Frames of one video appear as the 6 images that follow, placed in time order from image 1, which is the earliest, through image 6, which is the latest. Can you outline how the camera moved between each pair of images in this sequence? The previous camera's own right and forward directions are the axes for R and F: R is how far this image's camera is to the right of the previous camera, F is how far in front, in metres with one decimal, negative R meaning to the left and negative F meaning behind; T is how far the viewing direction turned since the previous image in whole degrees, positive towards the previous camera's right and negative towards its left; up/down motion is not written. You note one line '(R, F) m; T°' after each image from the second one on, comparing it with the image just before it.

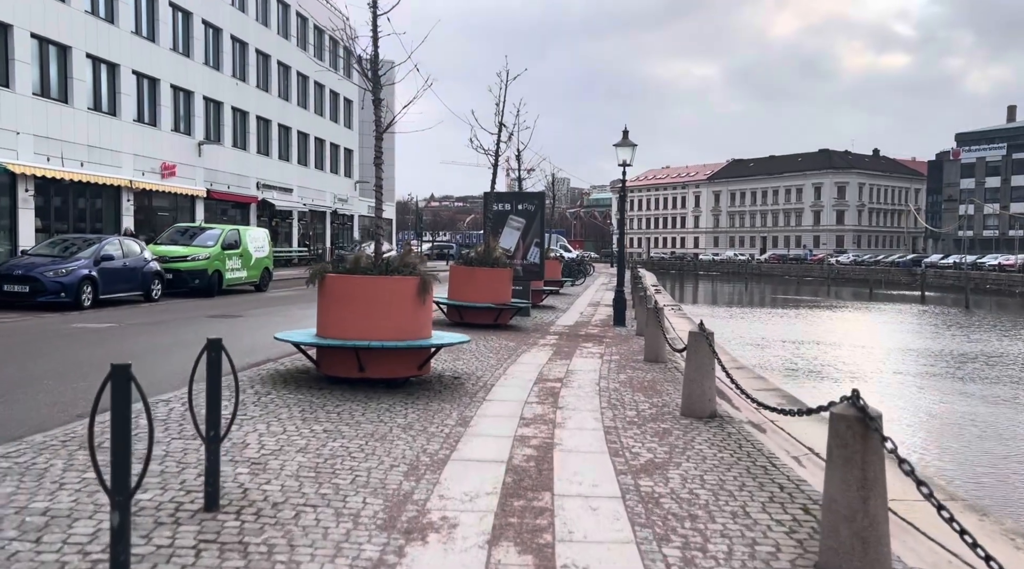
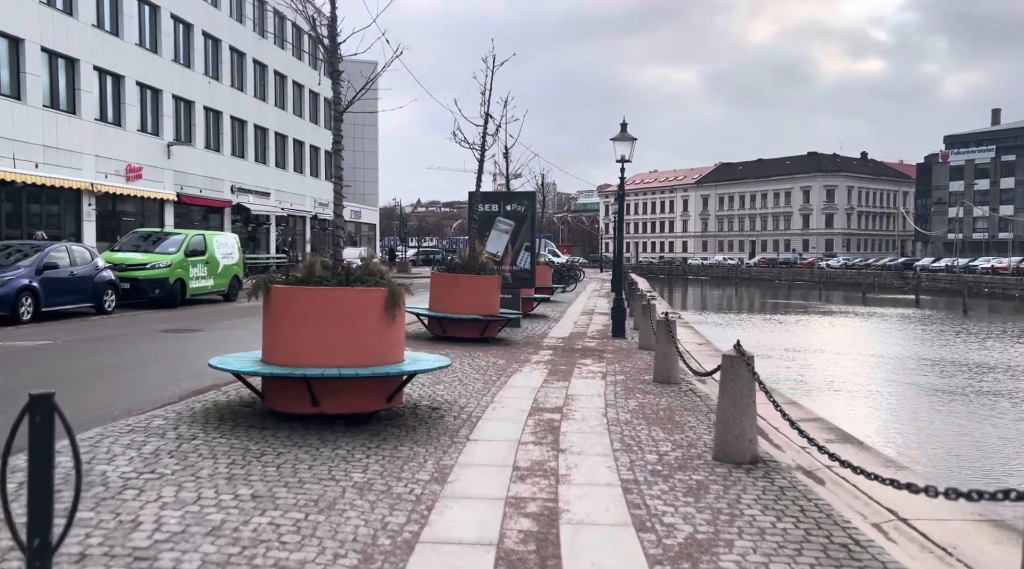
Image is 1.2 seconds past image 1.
(0.0, +1.5) m; +1°
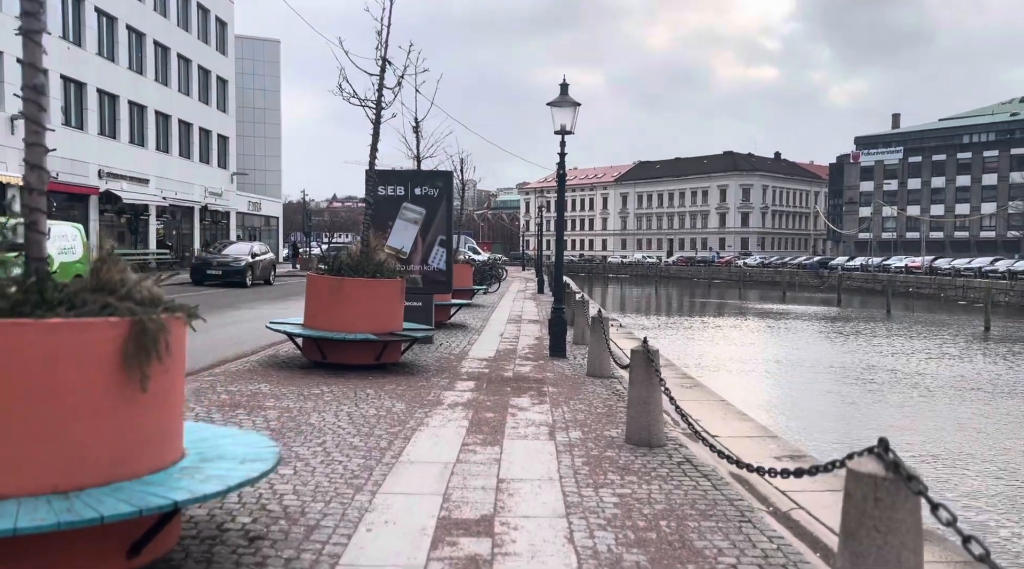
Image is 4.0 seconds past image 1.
(+0.2, +3.5) m; +6°
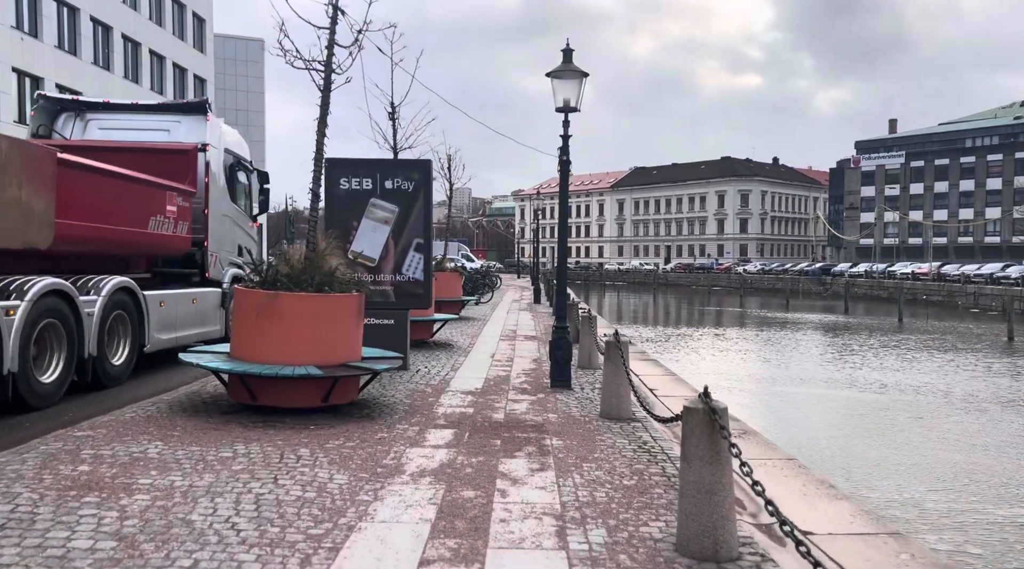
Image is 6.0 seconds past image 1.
(+0.1, +2.4) m; 0°
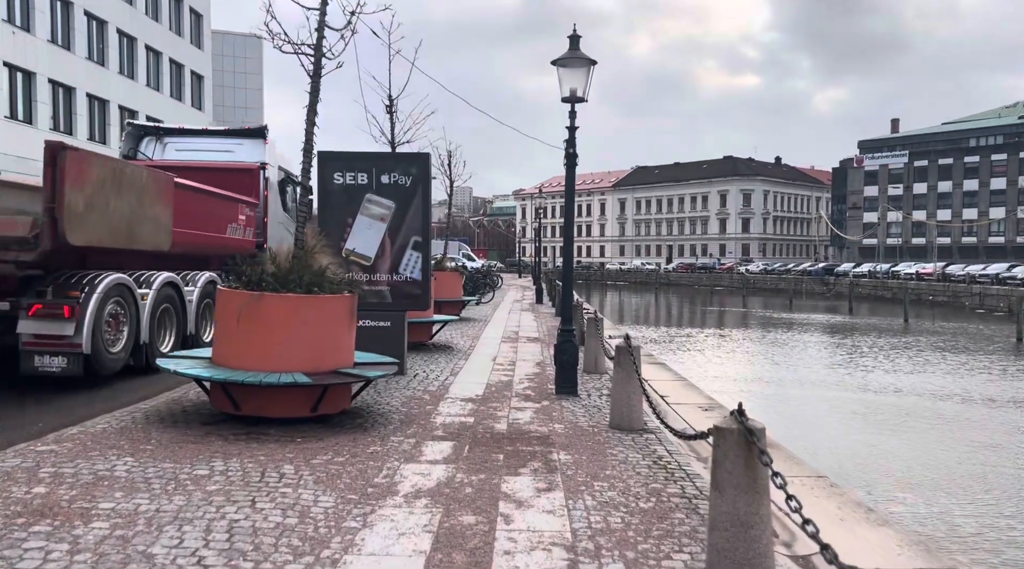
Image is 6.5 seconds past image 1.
(0.0, +0.5) m; 0°
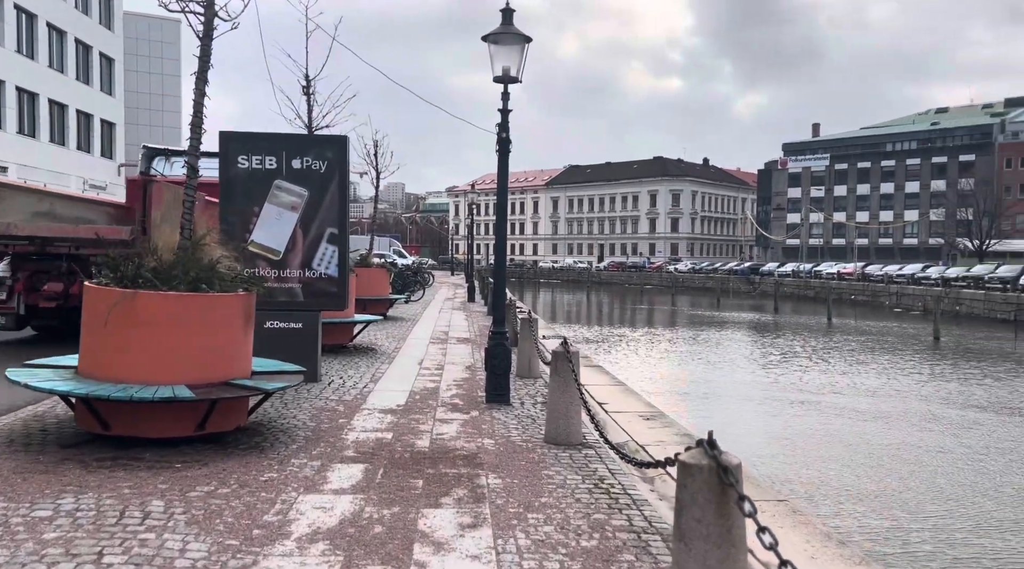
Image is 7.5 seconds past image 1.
(+0.1, +0.8) m; +5°
